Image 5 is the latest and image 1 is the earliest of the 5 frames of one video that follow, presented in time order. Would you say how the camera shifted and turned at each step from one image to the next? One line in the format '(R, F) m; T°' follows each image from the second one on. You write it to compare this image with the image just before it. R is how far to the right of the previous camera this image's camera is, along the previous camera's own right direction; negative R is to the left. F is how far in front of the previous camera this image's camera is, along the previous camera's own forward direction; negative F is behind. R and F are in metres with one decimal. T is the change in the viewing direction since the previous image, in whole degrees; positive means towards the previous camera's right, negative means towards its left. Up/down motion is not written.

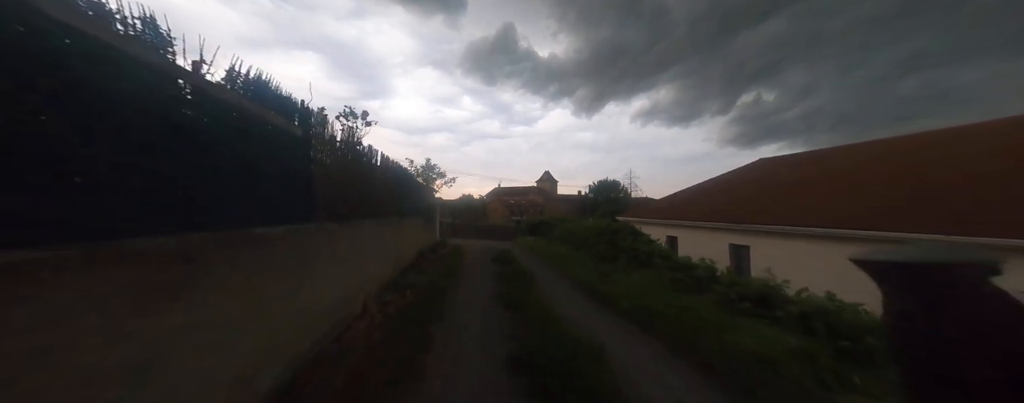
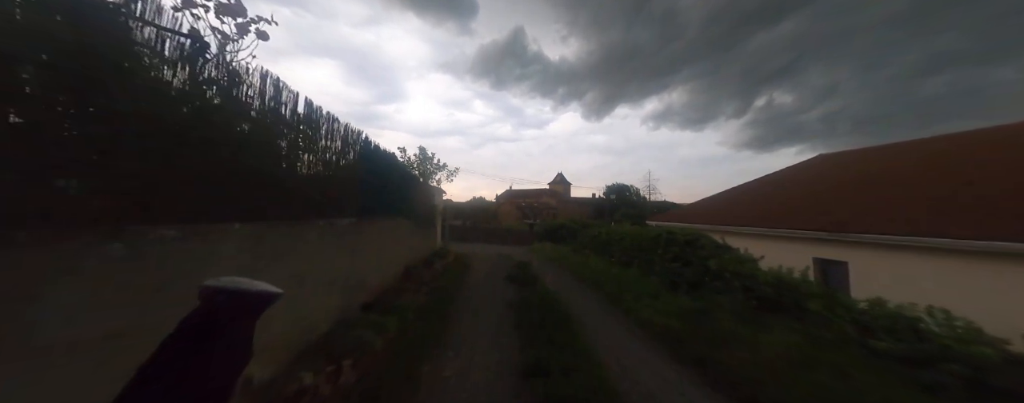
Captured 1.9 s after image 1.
(-0.3, +3.8) m; -2°
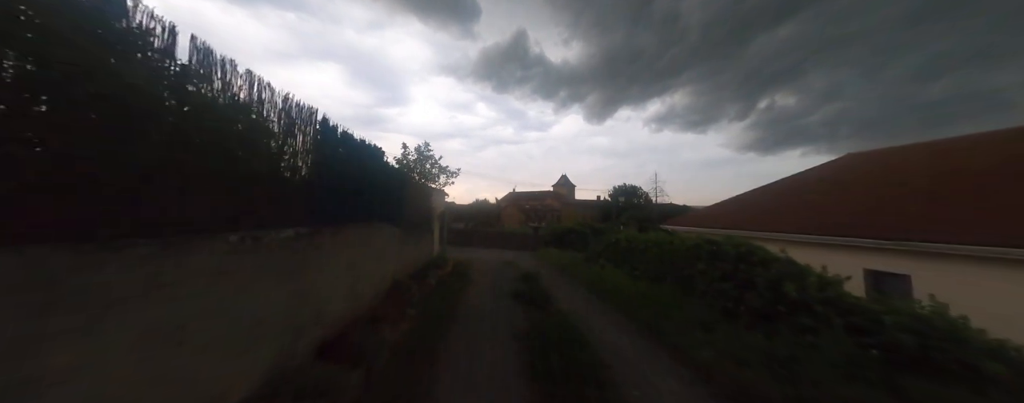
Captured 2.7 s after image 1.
(-0.1, +1.7) m; 0°
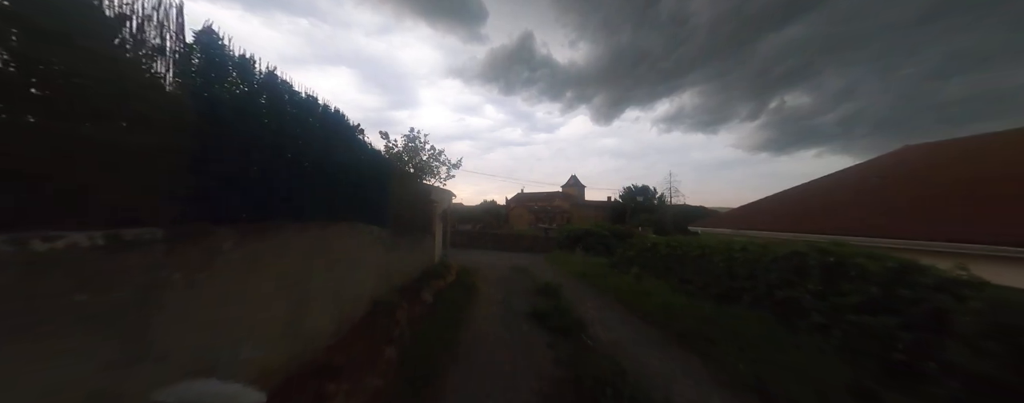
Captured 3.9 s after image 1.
(-0.3, +2.3) m; -1°
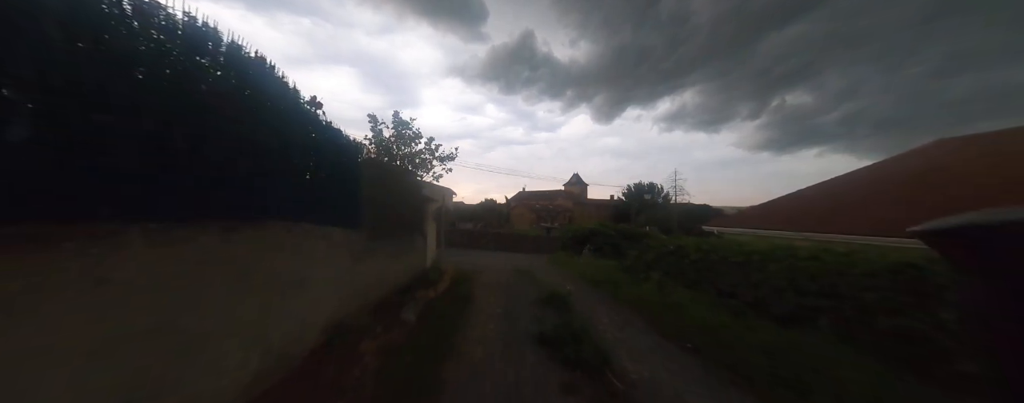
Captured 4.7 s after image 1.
(0.0, +1.6) m; 0°
